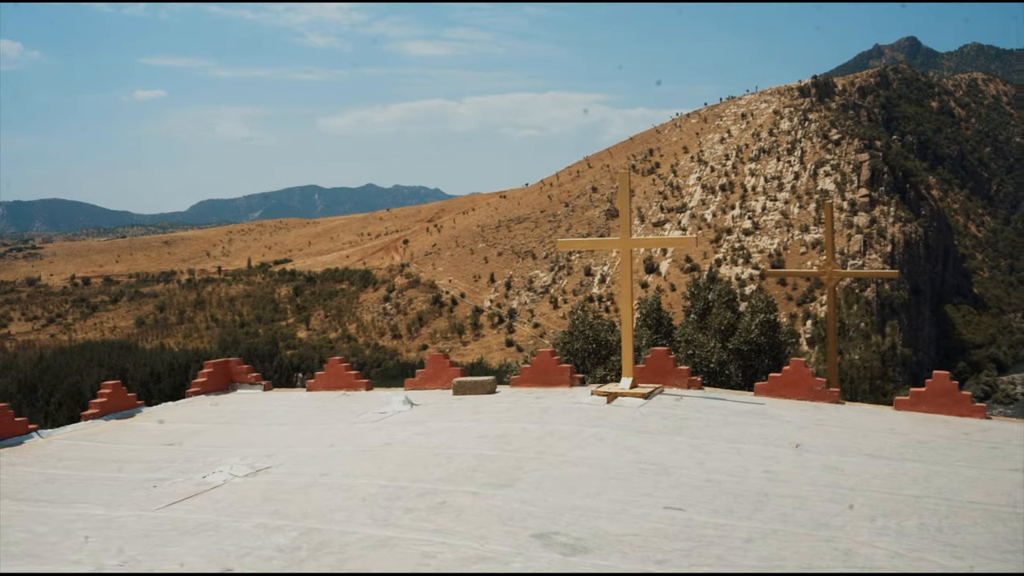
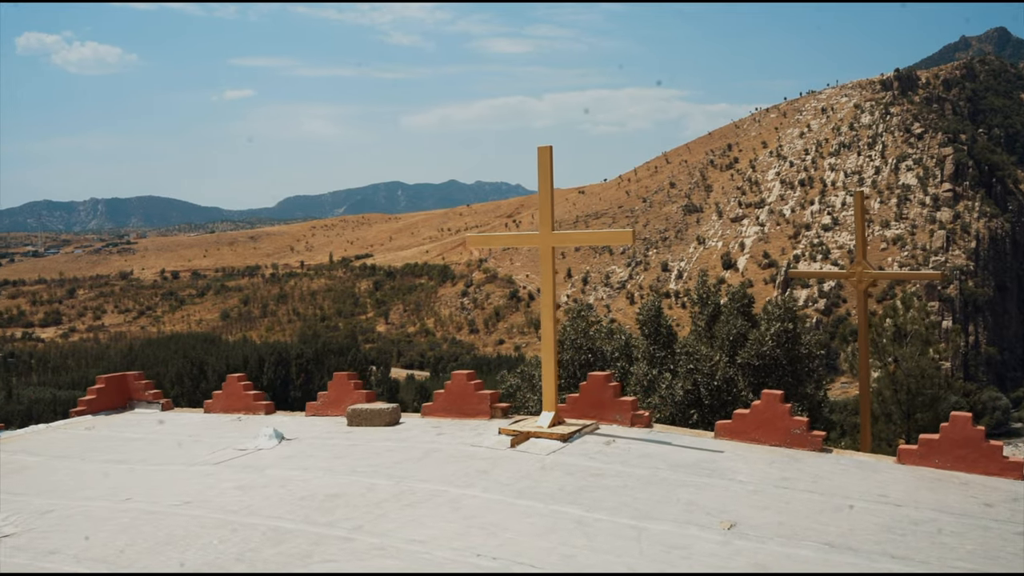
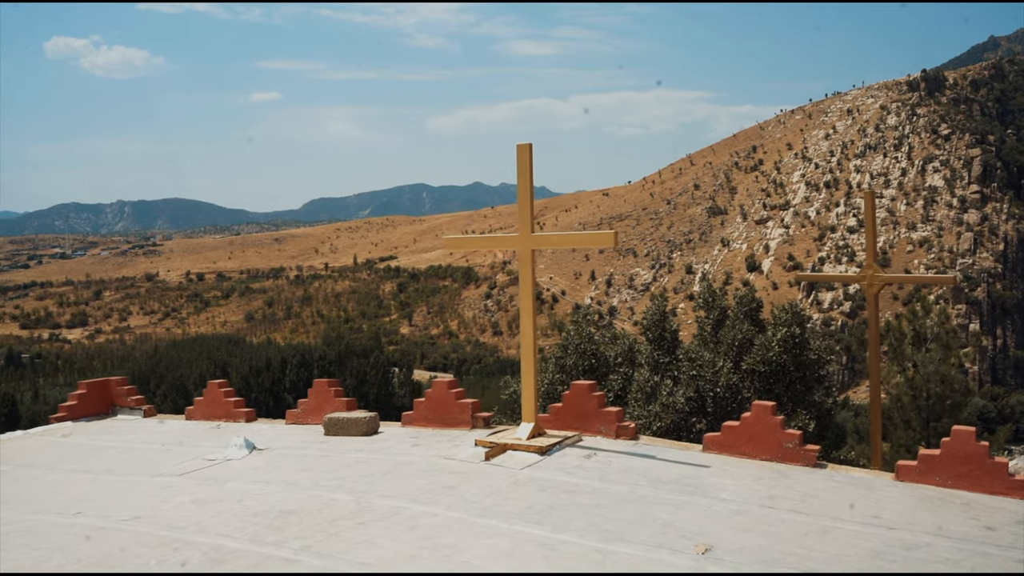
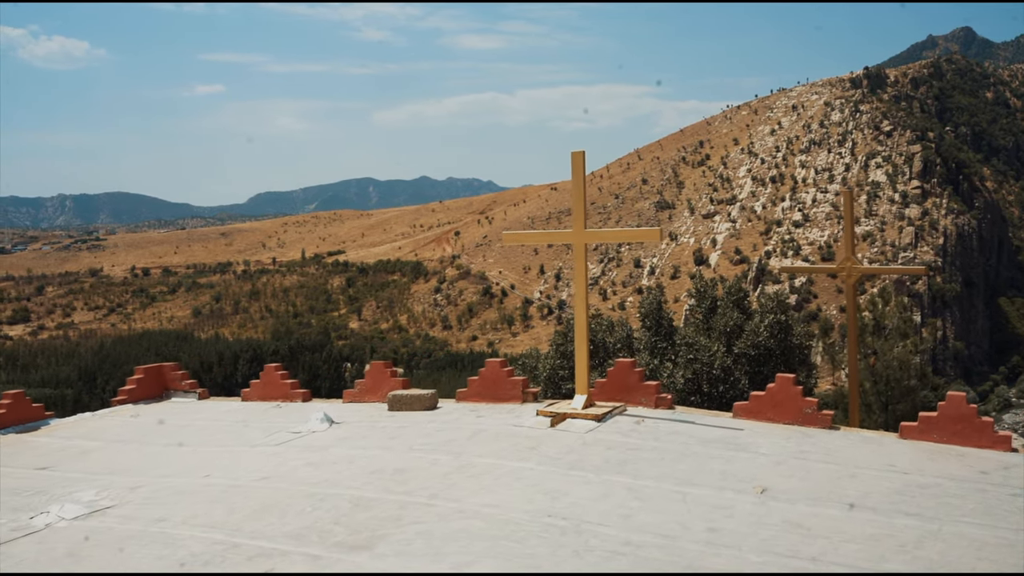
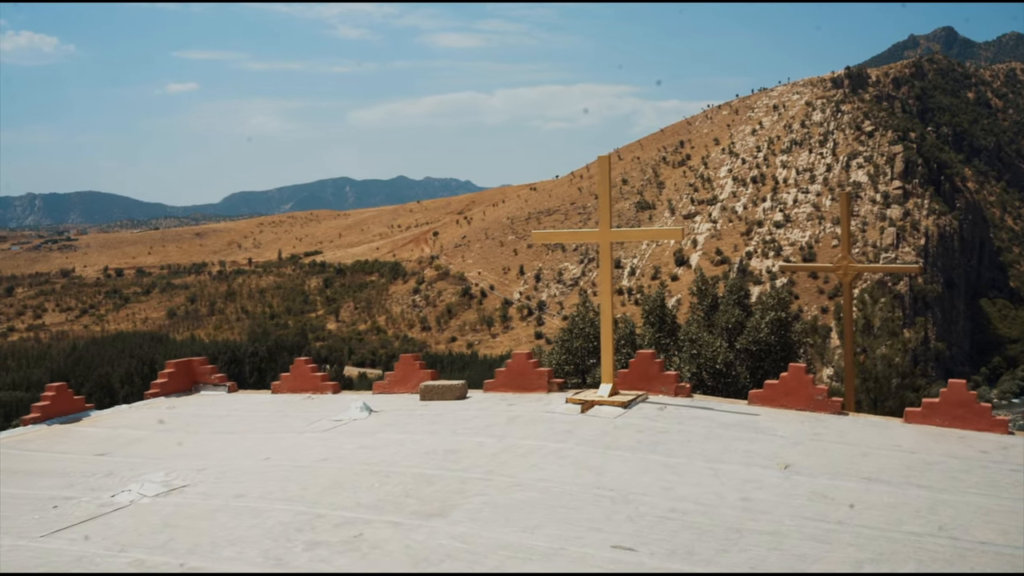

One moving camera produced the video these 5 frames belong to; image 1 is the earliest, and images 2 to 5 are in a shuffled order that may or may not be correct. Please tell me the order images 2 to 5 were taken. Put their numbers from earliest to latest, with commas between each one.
5, 4, 2, 3
